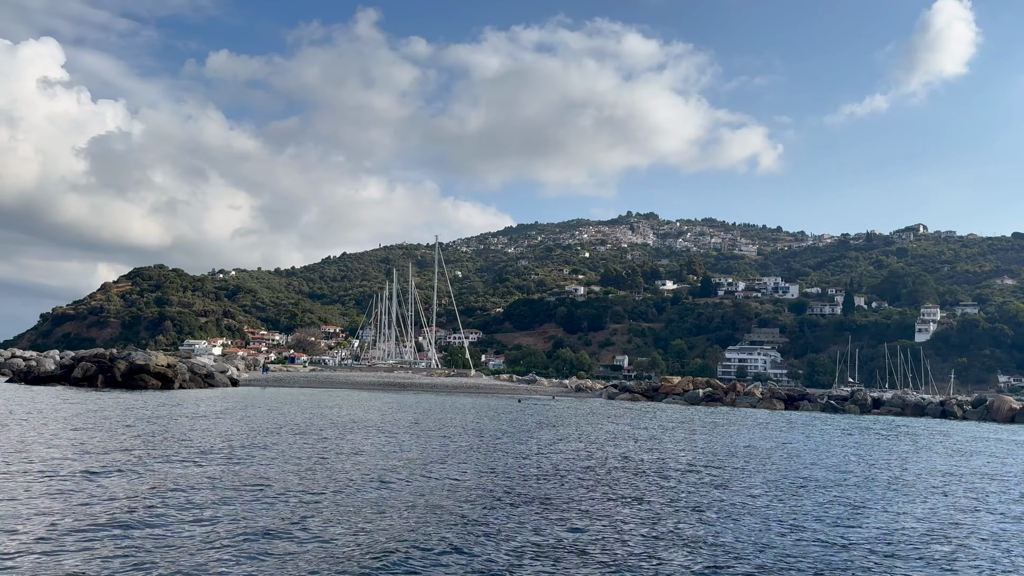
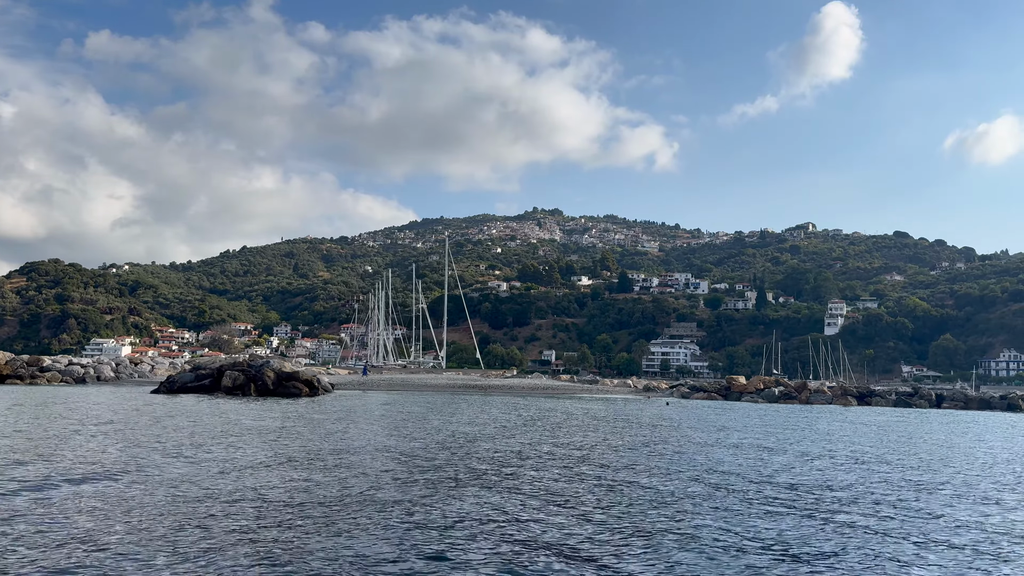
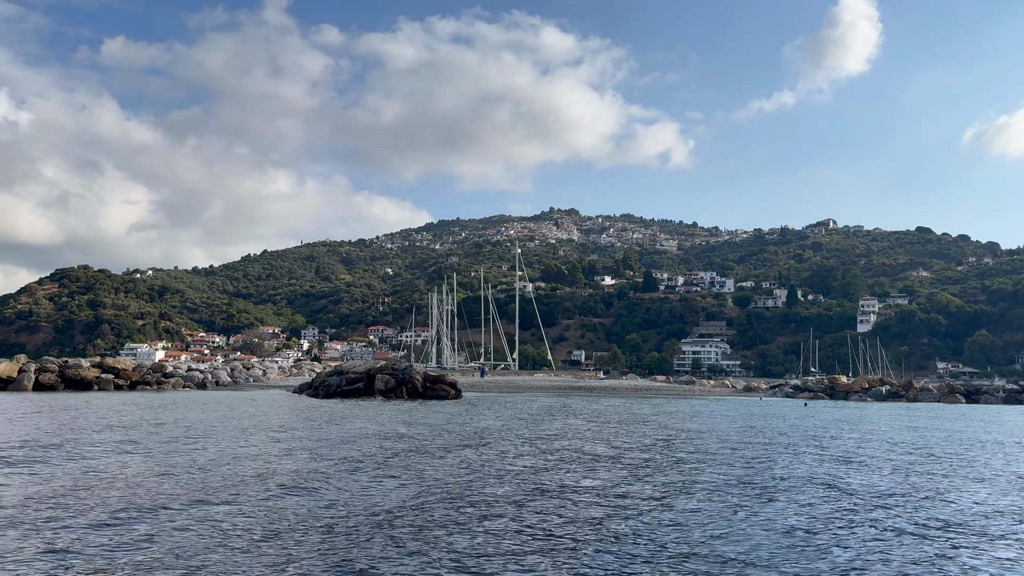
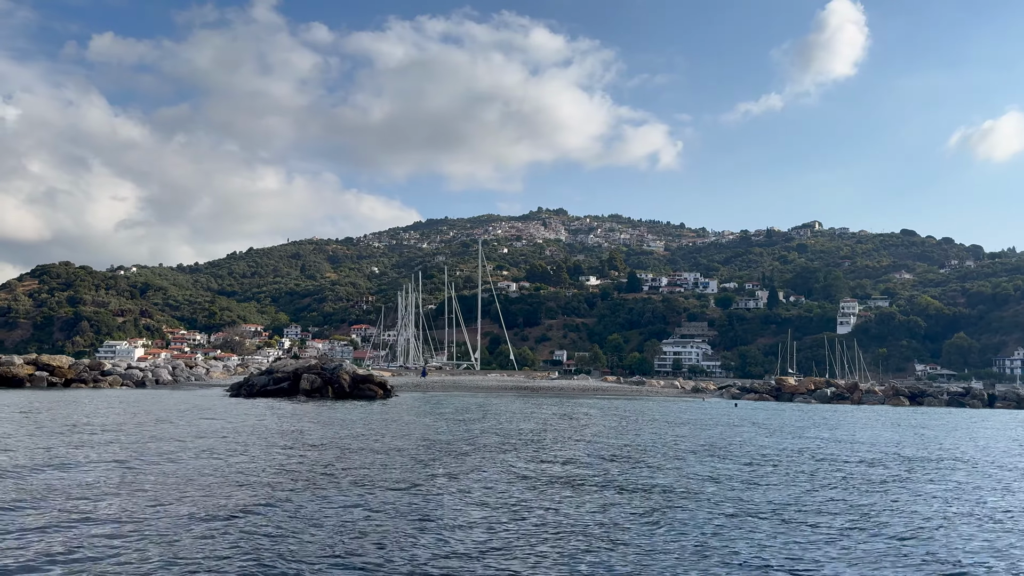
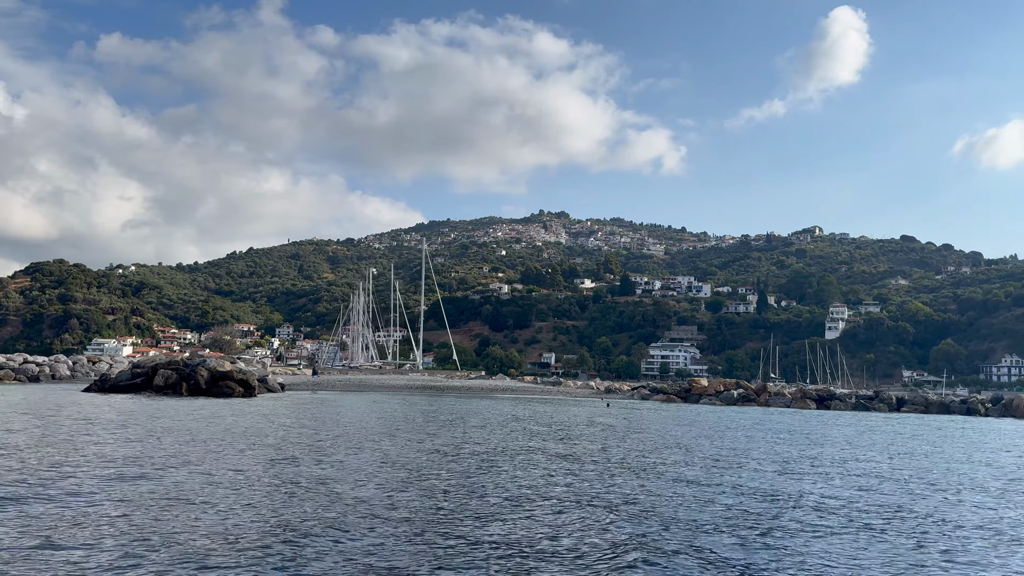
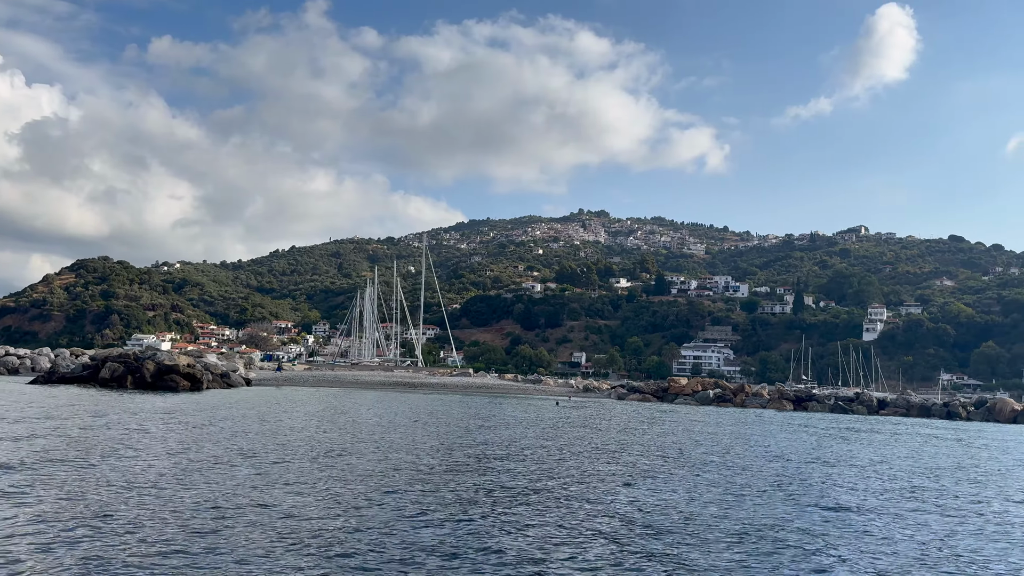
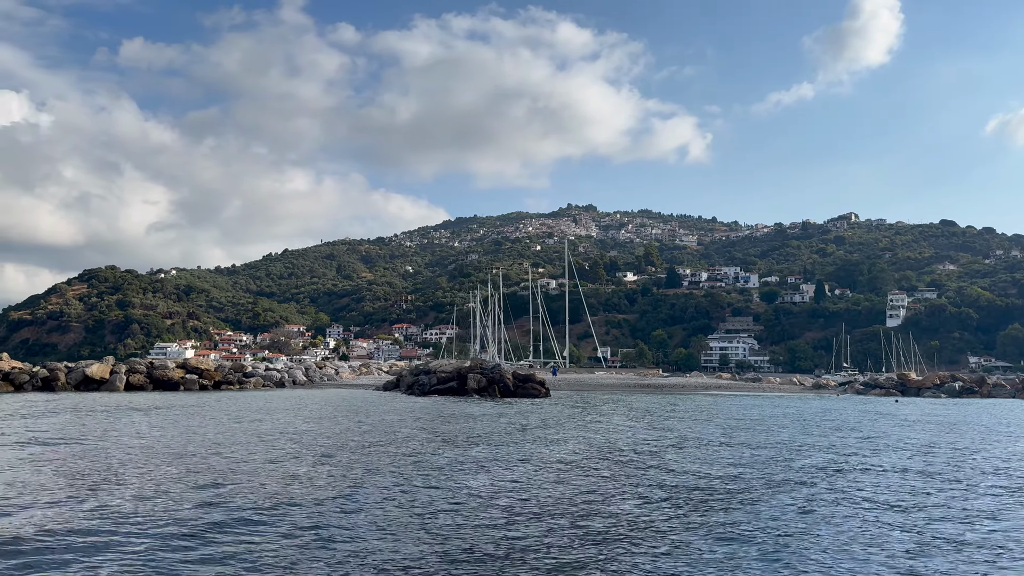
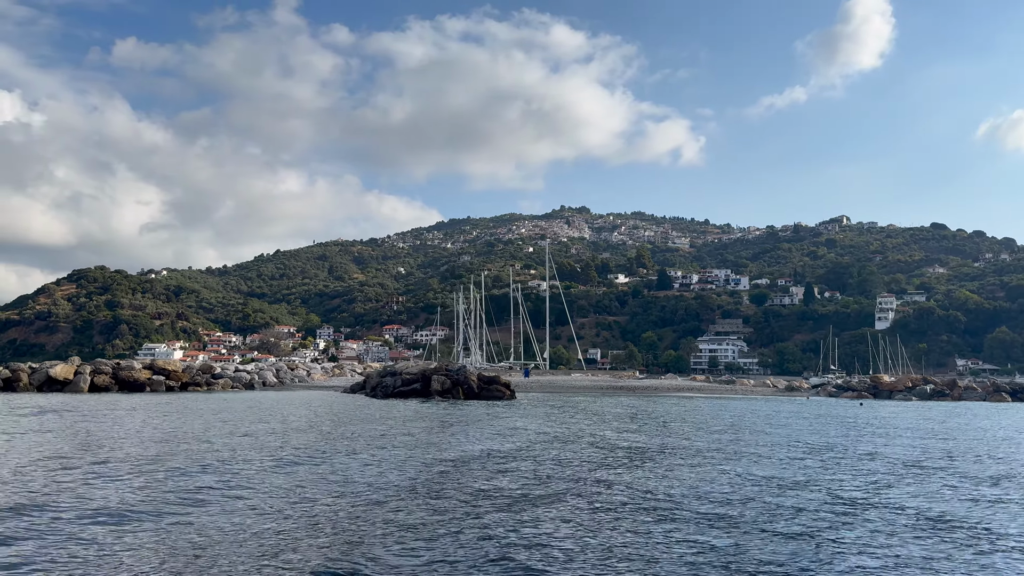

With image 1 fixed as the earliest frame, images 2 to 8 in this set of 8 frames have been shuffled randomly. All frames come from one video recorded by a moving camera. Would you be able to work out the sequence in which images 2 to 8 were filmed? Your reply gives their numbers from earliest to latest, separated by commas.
6, 5, 2, 4, 3, 8, 7
